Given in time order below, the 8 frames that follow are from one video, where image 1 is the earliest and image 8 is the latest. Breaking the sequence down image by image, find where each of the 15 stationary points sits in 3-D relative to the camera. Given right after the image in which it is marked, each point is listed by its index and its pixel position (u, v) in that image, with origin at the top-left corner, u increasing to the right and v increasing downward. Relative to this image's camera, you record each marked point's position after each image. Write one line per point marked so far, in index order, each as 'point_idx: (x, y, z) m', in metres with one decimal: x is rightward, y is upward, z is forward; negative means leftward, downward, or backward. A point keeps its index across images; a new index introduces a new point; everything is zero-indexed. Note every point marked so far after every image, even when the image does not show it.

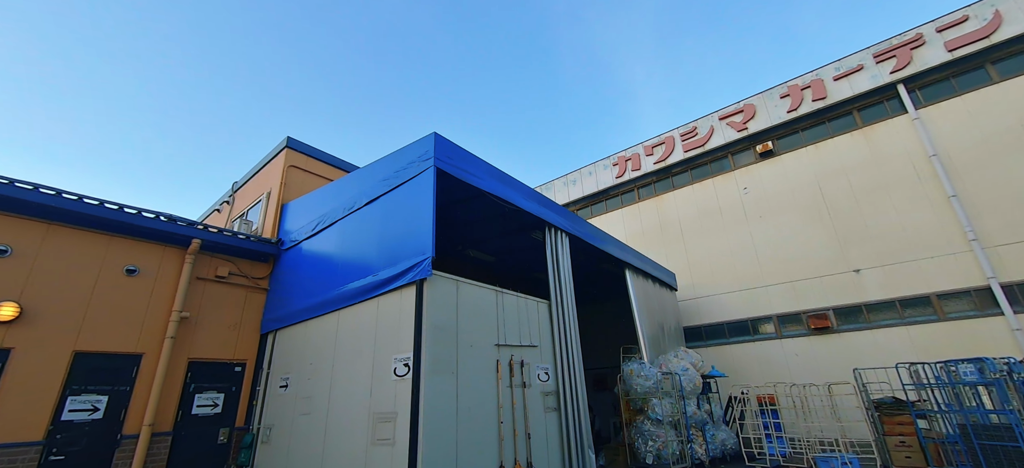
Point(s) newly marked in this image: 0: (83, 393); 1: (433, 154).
0: (-4.9, -1.8, +5.3) m
1: (-0.9, +0.9, +5.2) m
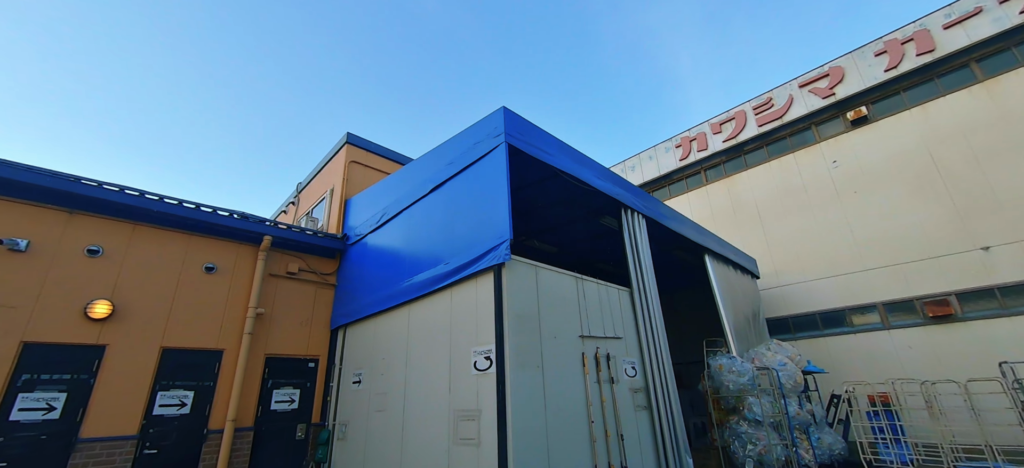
0: (-3.9, -1.8, +5.4) m
1: (-0.1, +1.1, +4.8) m
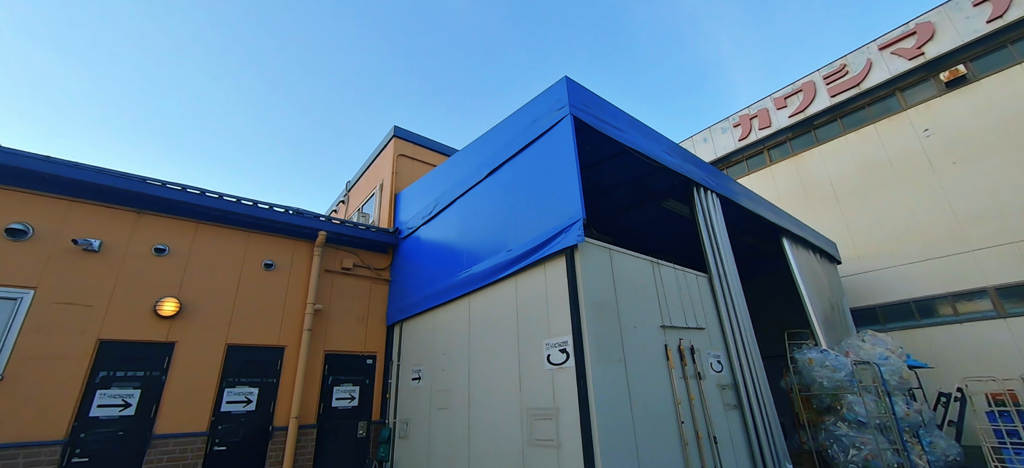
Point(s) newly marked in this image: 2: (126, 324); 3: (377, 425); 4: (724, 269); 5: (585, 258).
0: (-3.1, -1.7, +5.3) m
1: (+0.5, +1.2, +4.4) m
2: (-4.0, -1.0, +4.9) m
3: (-1.8, -2.5, +6.1) m
4: (+2.4, -0.4, +5.3) m
5: (+0.6, -0.2, +3.9) m
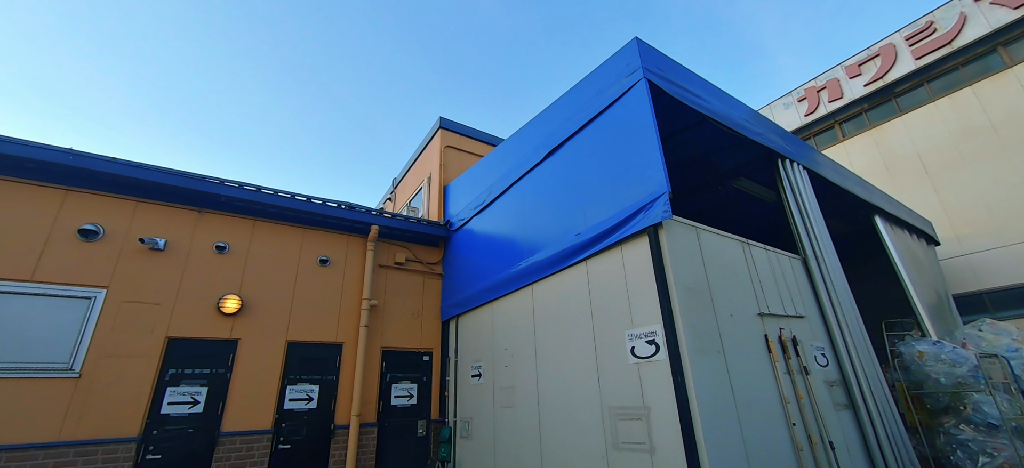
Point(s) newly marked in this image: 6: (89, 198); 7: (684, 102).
0: (-2.4, -1.7, +5.2) m
1: (+1.1, +1.4, +3.9) m
2: (-3.3, -0.9, +4.8) m
3: (-1.0, -2.4, +5.9) m
4: (+3.1, -0.1, +4.7) m
5: (+1.2, 0.0, +3.4) m
6: (-4.2, +0.3, +4.6) m
7: (+1.5, +1.2, +4.2) m
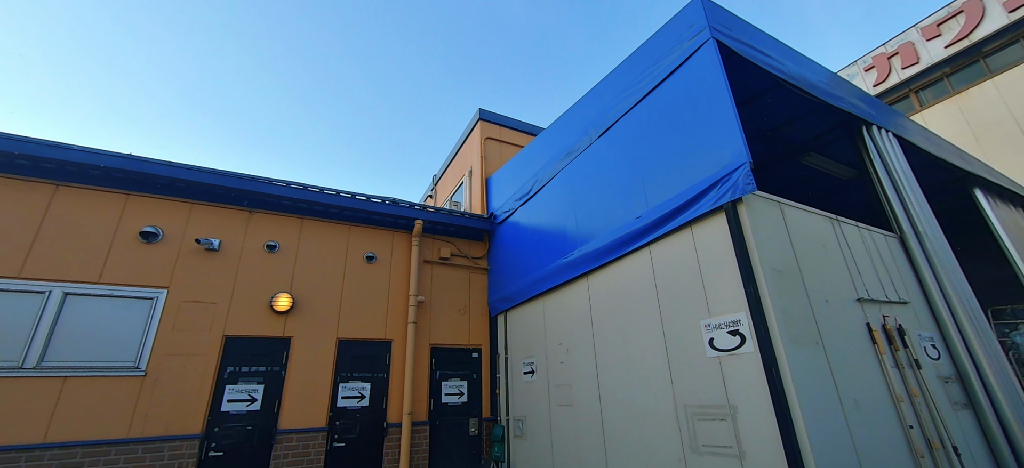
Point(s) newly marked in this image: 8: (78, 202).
0: (-1.8, -1.6, +5.1) m
1: (+1.5, +1.6, +3.5) m
2: (-2.8, -0.9, +4.8) m
3: (-0.3, -2.3, +5.7) m
4: (+3.6, +0.1, +4.0) m
5: (+1.6, +0.1, +3.0) m
6: (-3.7, +0.3, +4.7) m
7: (+2.0, +1.4, +3.7) m
8: (-4.1, +0.3, +4.4) m
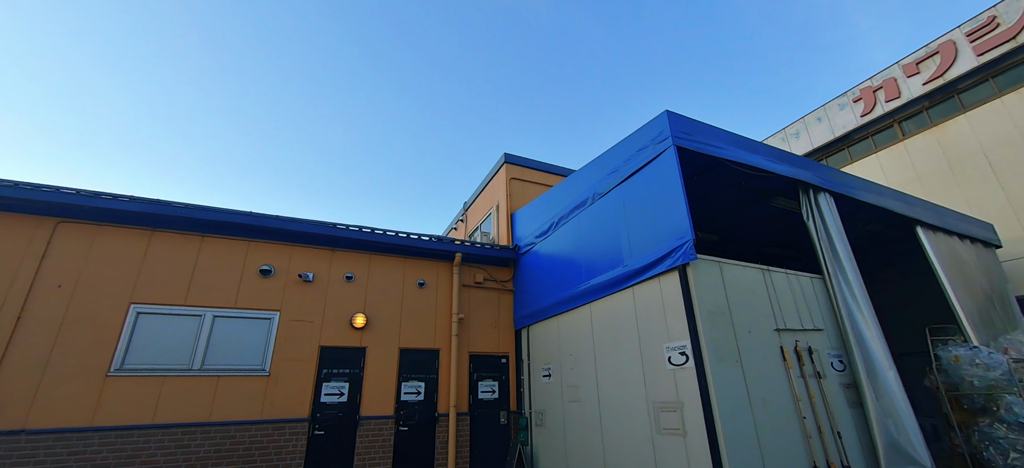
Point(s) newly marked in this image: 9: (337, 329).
0: (-1.5, -2.1, +6.7) m
1: (+1.7, +1.1, +5.0) m
2: (-2.5, -1.4, +6.4) m
3: (+0.1, -2.8, +7.2) m
4: (+3.9, -0.4, +5.4) m
5: (+1.8, -0.4, +4.5) m
6: (-3.4, -0.2, +6.3) m
7: (+2.2, +0.9, +5.2) m
8: (-3.8, -0.2, +6.0) m
9: (-2.4, -1.3, +6.5) m
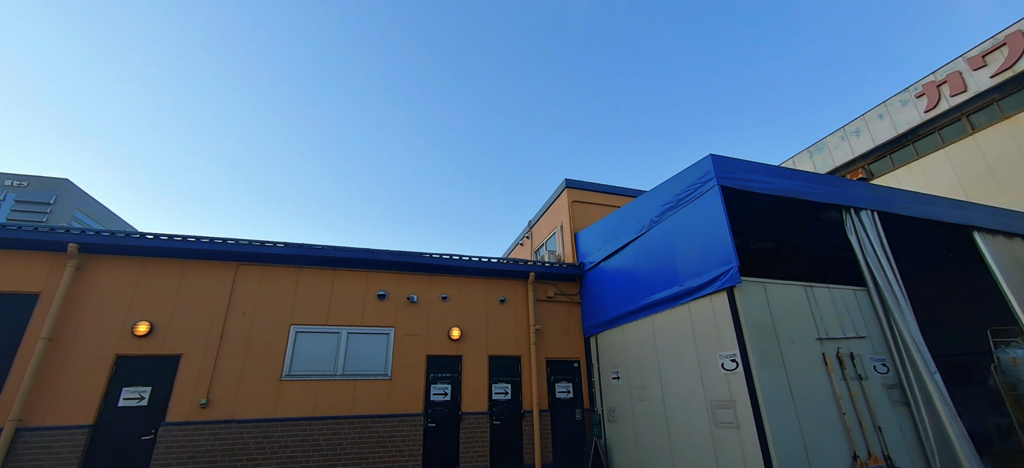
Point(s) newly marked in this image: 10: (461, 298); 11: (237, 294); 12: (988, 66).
0: (-0.2, -2.5, +7.9) m
1: (+2.6, +0.8, +5.8) m
2: (-1.3, -1.9, +7.8) m
3: (+1.4, -3.2, +8.2) m
4: (+4.9, -0.6, +6.1) m
5: (+2.7, -0.7, +5.3) m
6: (-2.3, -0.7, +7.8) m
7: (+3.1, +0.6, +6.0) m
8: (-2.7, -0.7, +7.5) m
9: (-1.2, -1.8, +7.8) m
10: (-0.9, -1.1, +8.3) m
11: (-4.1, -0.9, +6.9) m
12: (+10.9, +3.8, +10.7) m
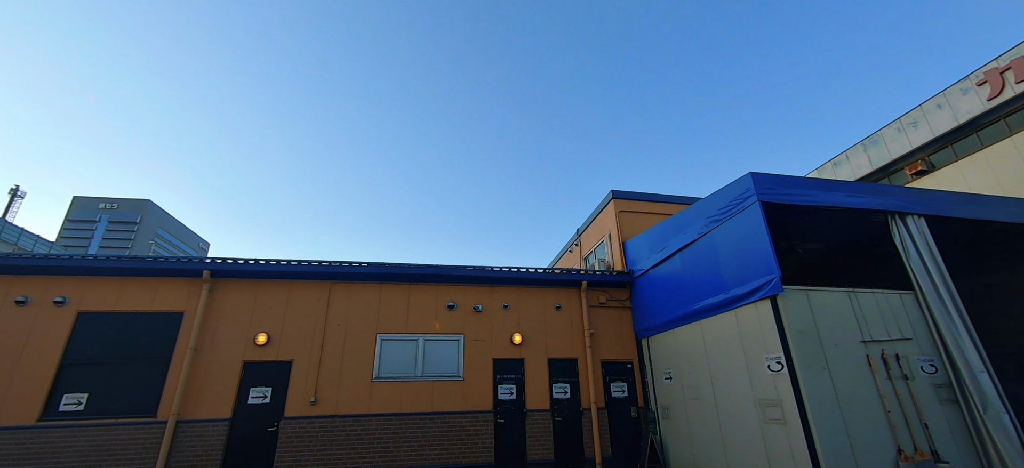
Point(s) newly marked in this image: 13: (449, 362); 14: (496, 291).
0: (+0.9, -2.8, +8.6) m
1: (+3.3, +0.6, +6.3) m
2: (-0.2, -2.2, +8.6) m
3: (+2.5, -3.3, +8.8) m
4: (+5.7, -0.7, +6.3) m
5: (+3.4, -0.8, +5.8) m
6: (-1.2, -1.0, +8.7) m
7: (+3.9, +0.5, +6.4) m
8: (-1.7, -1.0, +8.5) m
9: (-0.2, -2.1, +8.7) m
10: (+0.2, -1.4, +9.1) m
11: (-3.1, -1.3, +8.0) m
12: (+12.0, +3.9, +10.3) m
13: (-1.1, -2.3, +8.2) m
14: (-0.3, -1.1, +9.0) m
